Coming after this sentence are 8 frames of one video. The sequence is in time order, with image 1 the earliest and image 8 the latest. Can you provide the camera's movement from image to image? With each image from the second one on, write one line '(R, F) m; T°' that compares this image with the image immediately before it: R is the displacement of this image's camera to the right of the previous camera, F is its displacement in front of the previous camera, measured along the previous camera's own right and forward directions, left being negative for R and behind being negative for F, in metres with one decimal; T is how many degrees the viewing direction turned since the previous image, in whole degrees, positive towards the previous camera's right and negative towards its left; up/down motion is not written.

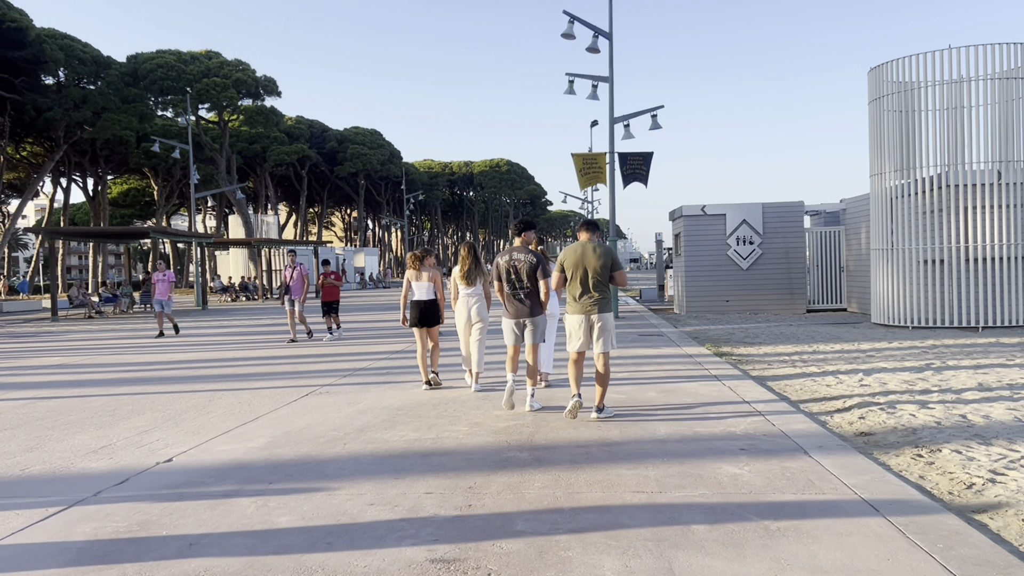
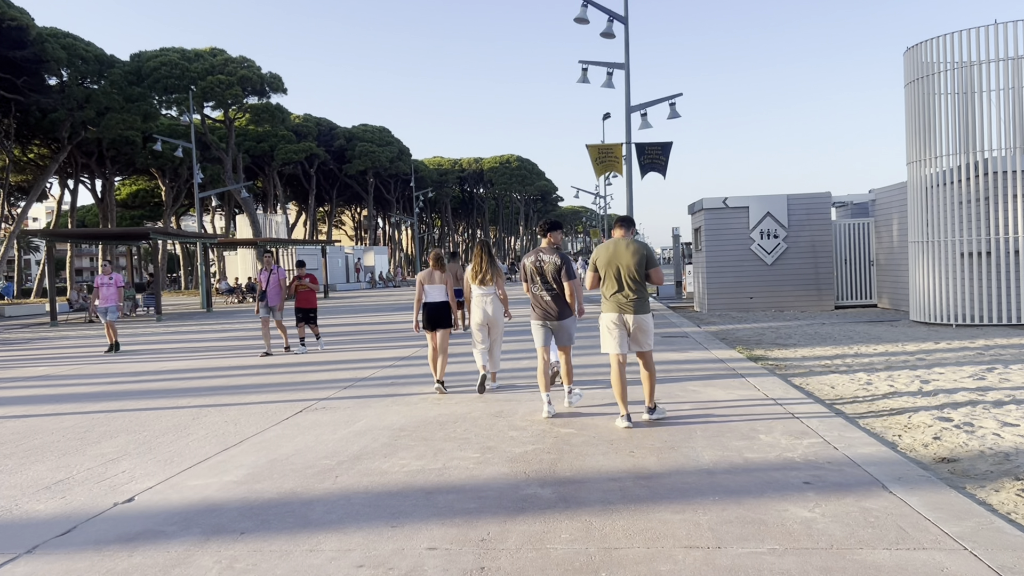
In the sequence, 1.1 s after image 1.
(0.0, +0.9) m; -1°
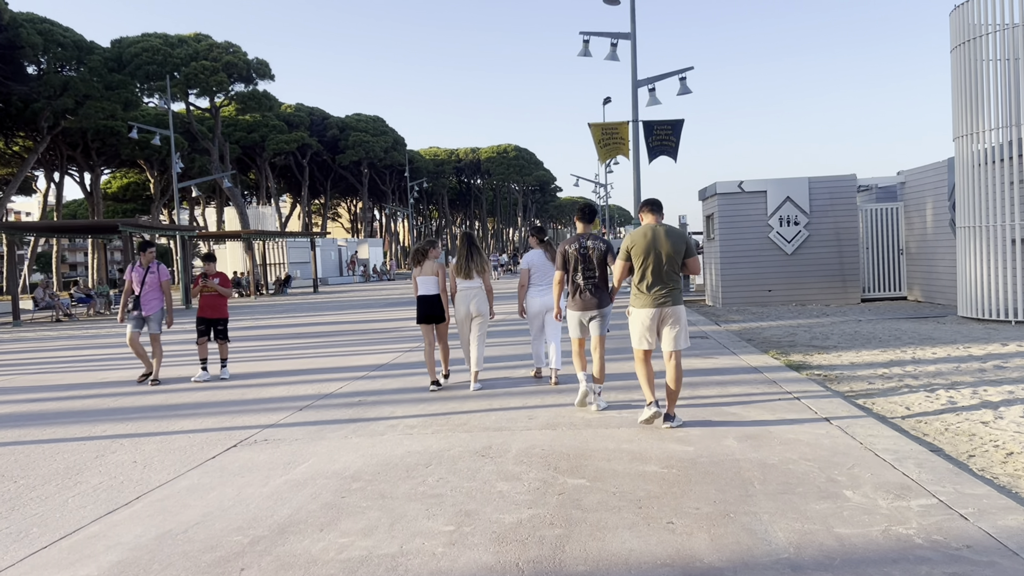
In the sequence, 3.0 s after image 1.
(+0.1, +1.7) m; 0°
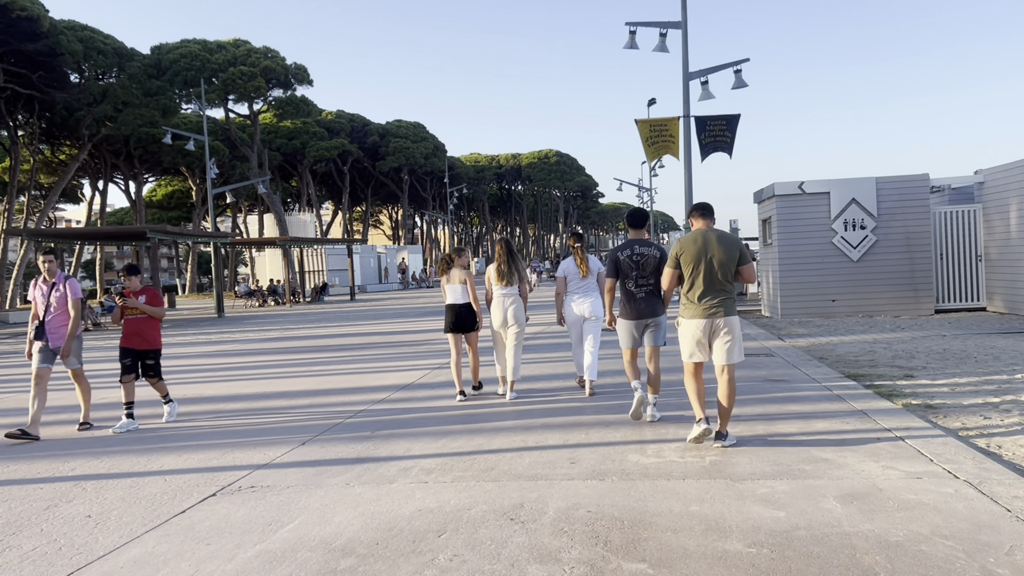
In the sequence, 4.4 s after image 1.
(0.0, +1.2) m; -3°
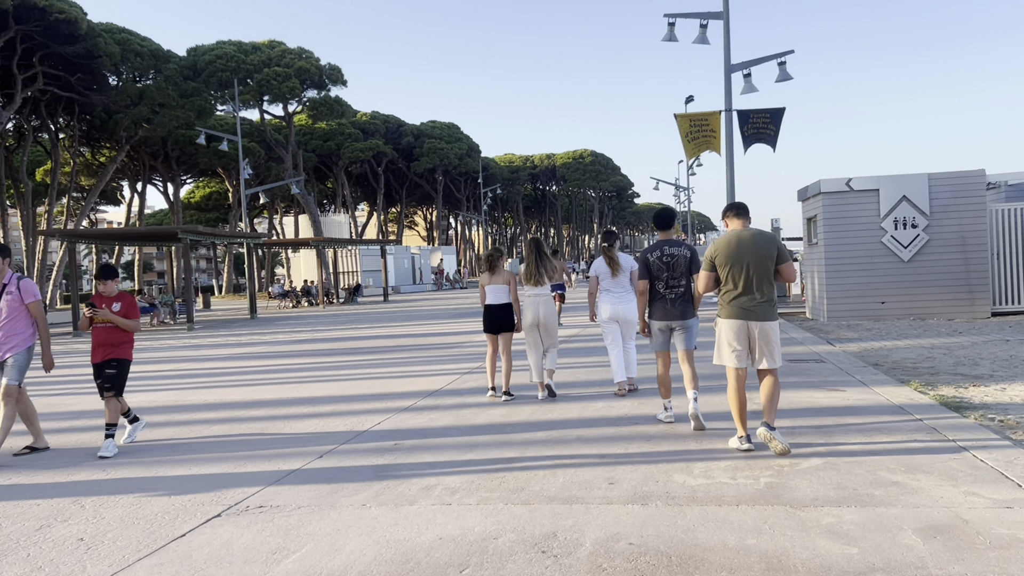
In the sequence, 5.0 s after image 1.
(0.0, +0.5) m; -2°
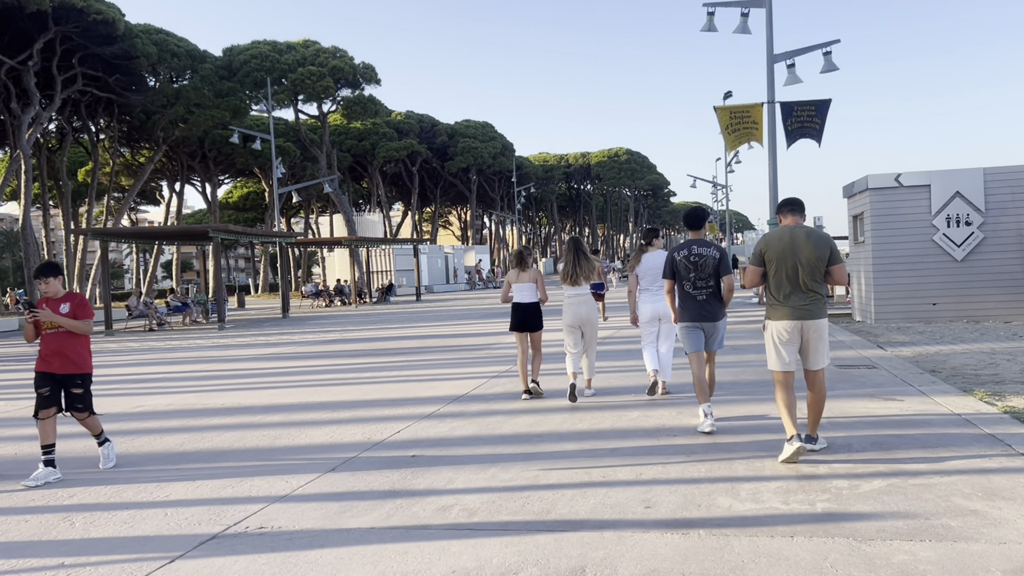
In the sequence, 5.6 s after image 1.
(0.0, +0.5) m; -2°
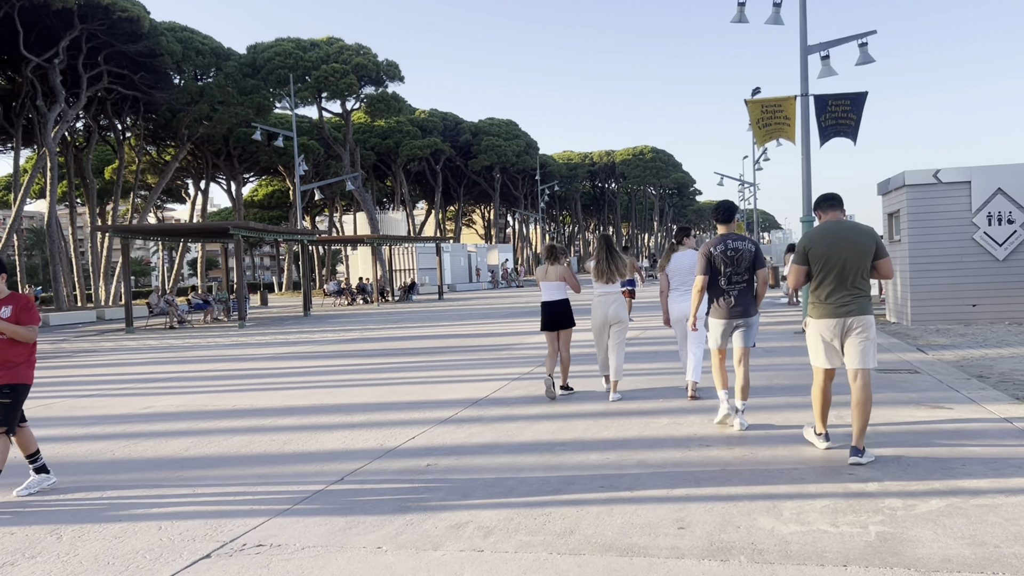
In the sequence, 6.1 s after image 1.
(0.0, +0.4) m; -2°
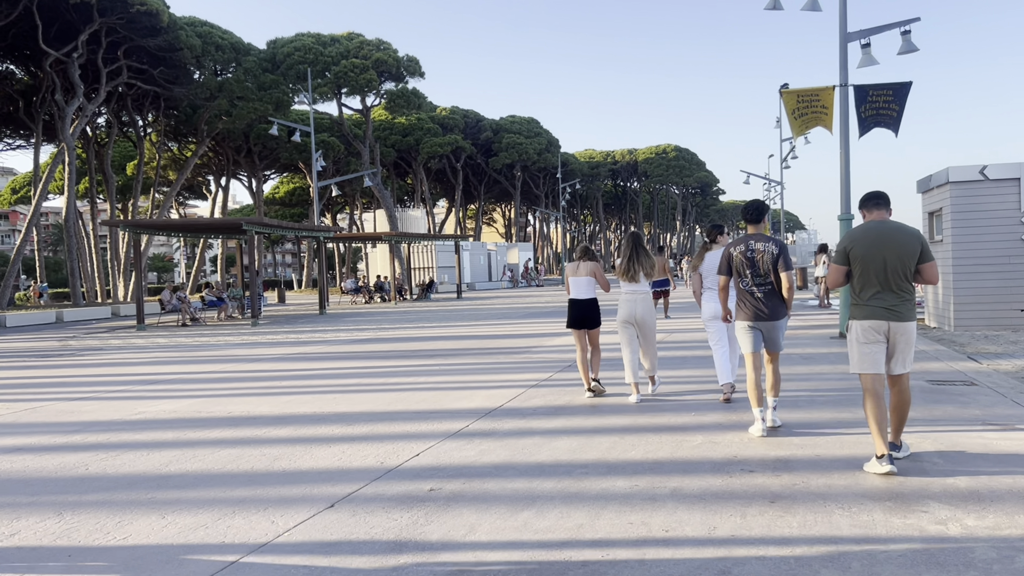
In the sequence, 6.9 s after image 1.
(0.0, +0.7) m; -1°
